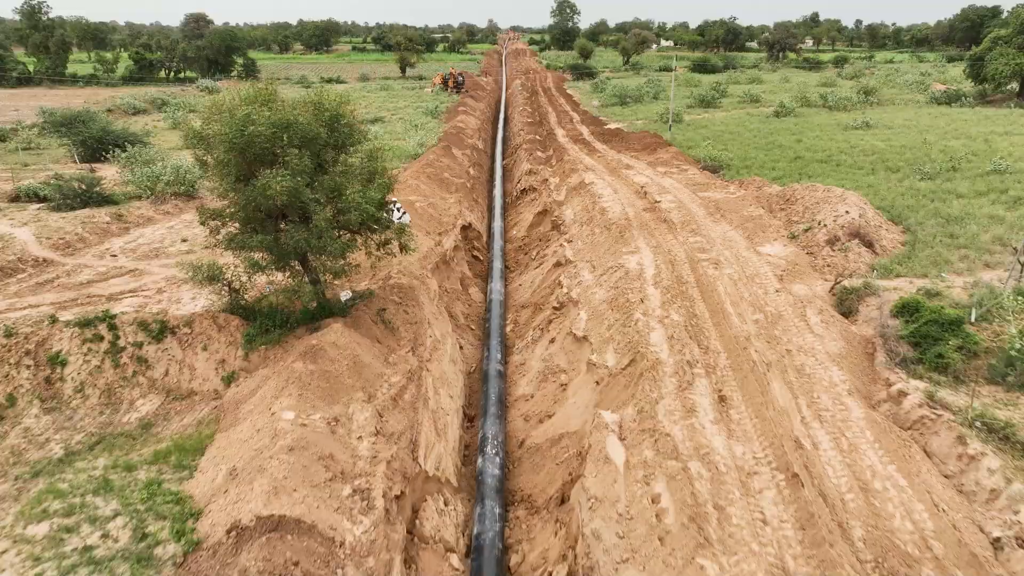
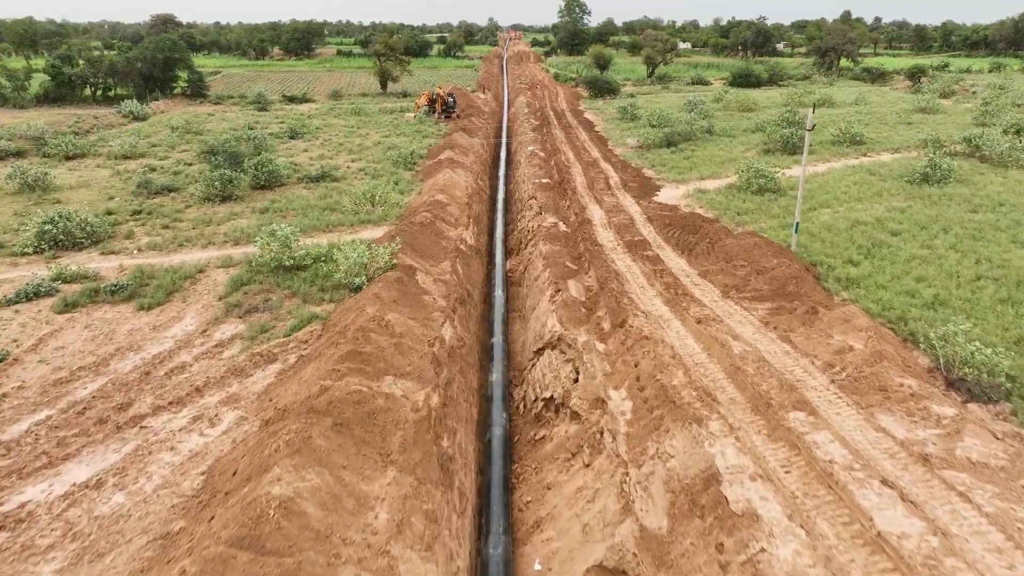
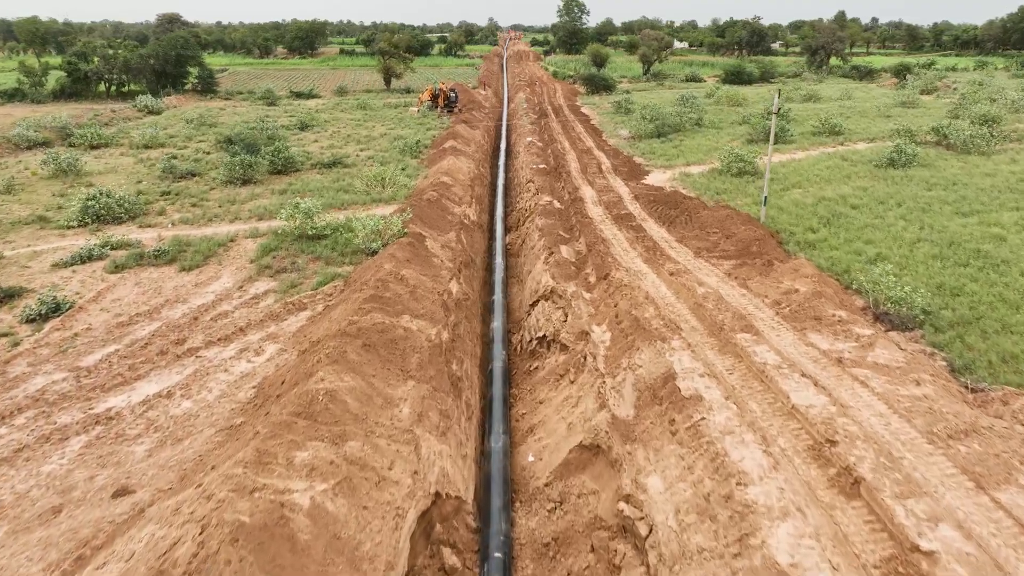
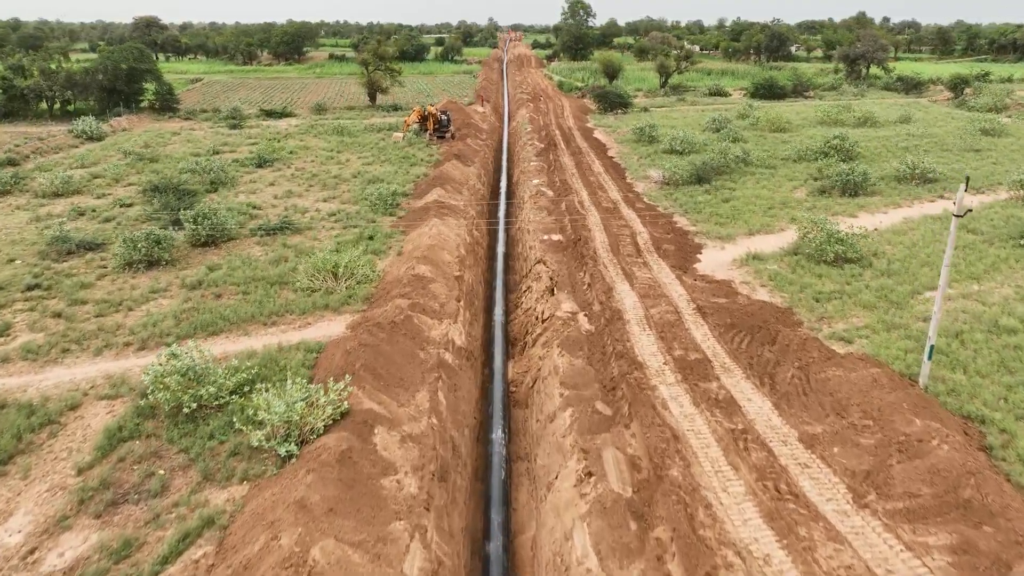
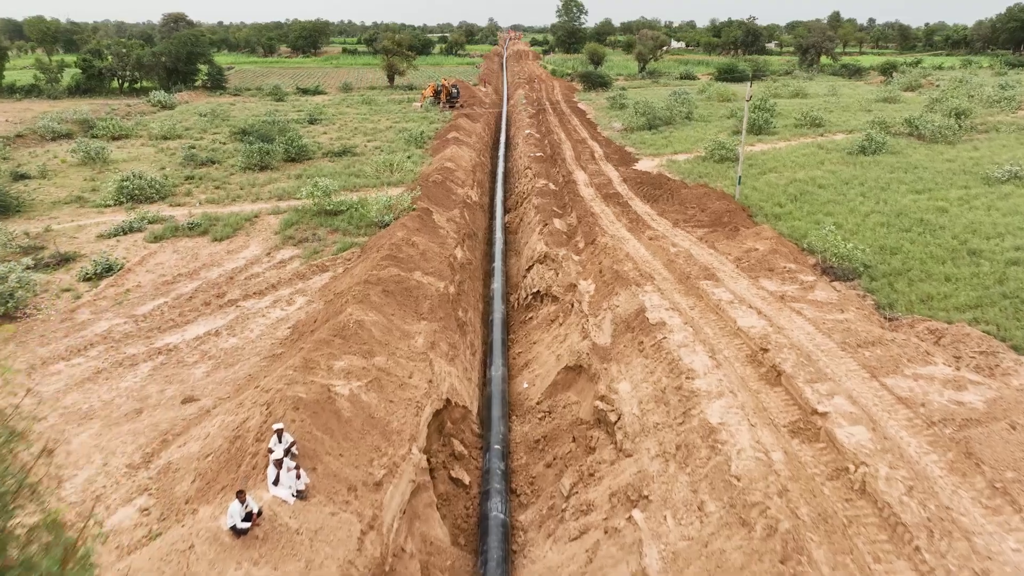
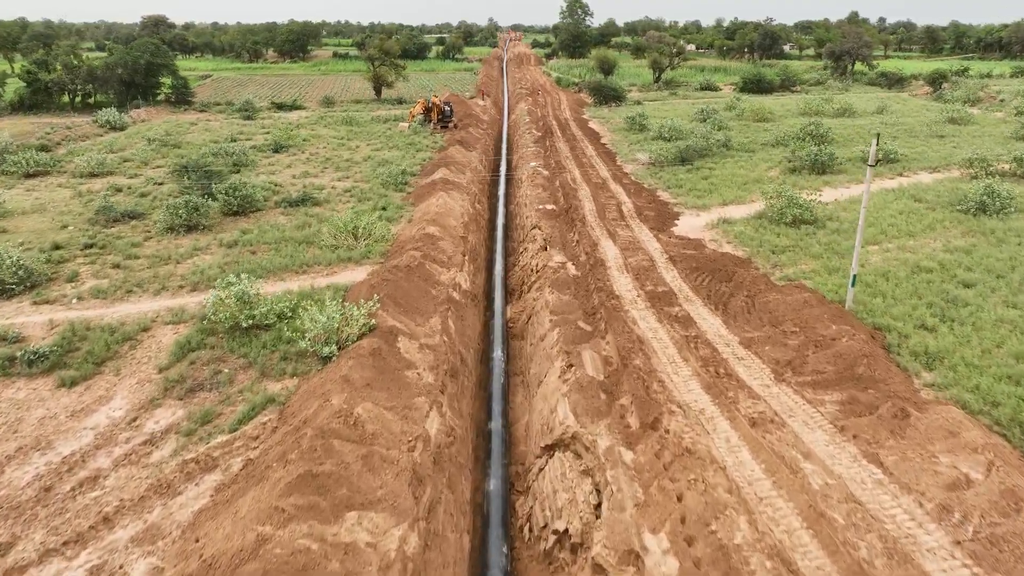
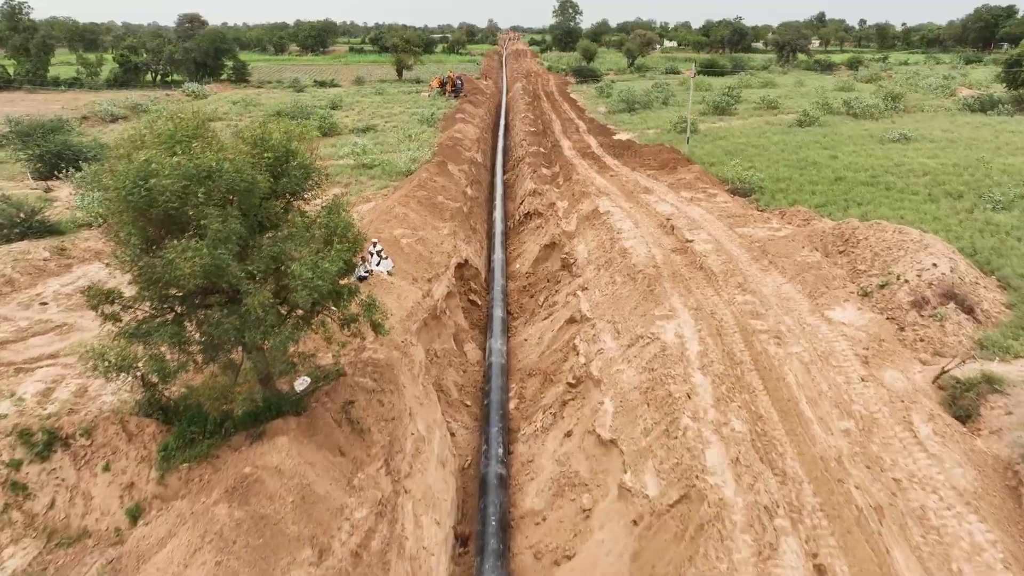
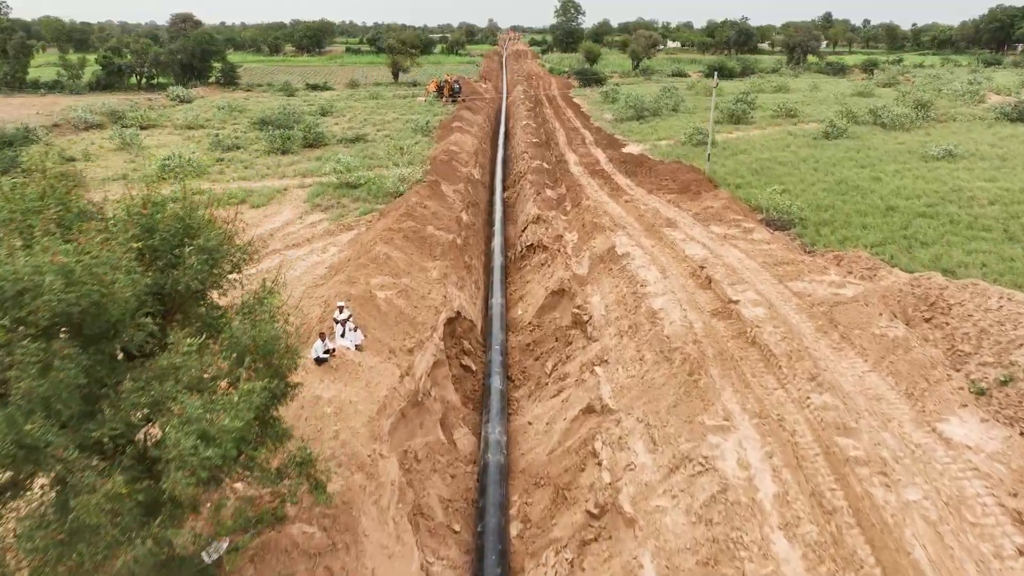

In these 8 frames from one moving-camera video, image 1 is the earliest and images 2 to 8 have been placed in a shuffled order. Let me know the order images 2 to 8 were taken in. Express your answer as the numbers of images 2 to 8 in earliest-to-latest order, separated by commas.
7, 8, 5, 3, 2, 6, 4
